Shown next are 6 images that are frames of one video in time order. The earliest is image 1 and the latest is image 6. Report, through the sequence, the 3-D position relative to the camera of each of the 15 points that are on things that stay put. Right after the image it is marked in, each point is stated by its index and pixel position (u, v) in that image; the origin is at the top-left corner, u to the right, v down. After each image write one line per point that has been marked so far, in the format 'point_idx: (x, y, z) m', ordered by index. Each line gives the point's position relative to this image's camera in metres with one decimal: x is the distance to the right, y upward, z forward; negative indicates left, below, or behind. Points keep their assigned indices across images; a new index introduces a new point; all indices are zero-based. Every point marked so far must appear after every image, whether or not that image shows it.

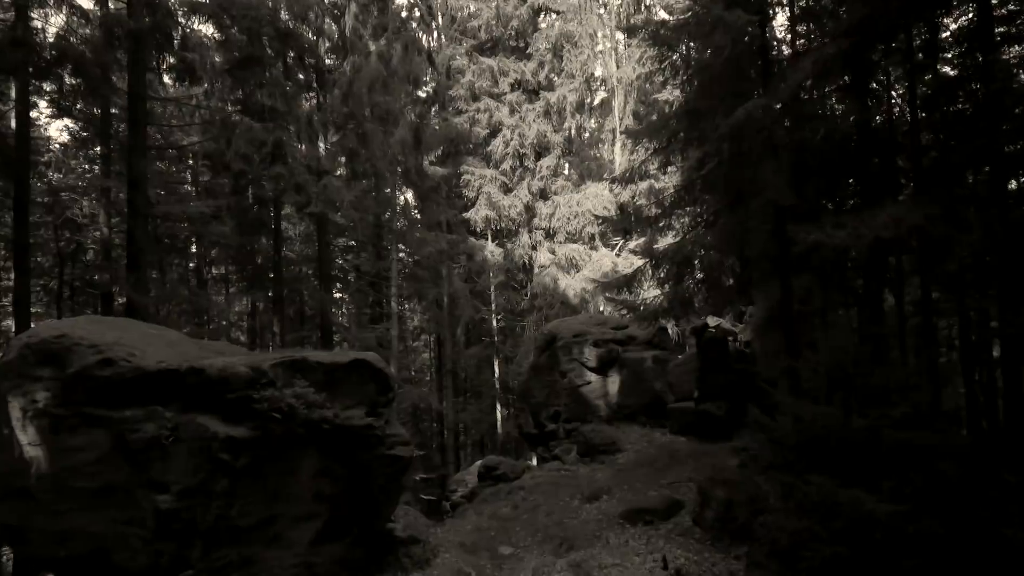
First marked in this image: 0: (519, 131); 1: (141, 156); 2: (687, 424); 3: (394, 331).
0: (+0.2, +5.6, +18.7) m
1: (-7.8, +2.8, +11.3) m
2: (+3.2, -2.5, +9.5) m
3: (-4.0, -1.5, +18.2) m
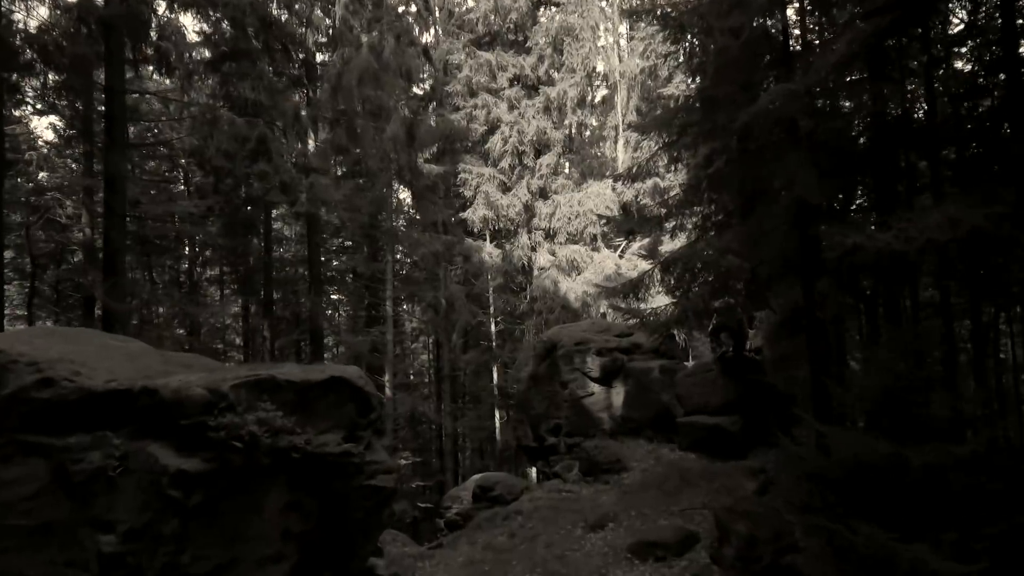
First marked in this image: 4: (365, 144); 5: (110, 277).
0: (+0.2, +5.5, +18.1) m
1: (-7.9, +2.7, +10.6) m
2: (+3.1, -2.6, +8.9) m
3: (-4.1, -1.6, +17.6) m
4: (-3.7, +3.6, +13.0) m
5: (-8.1, +0.2, +10.7) m
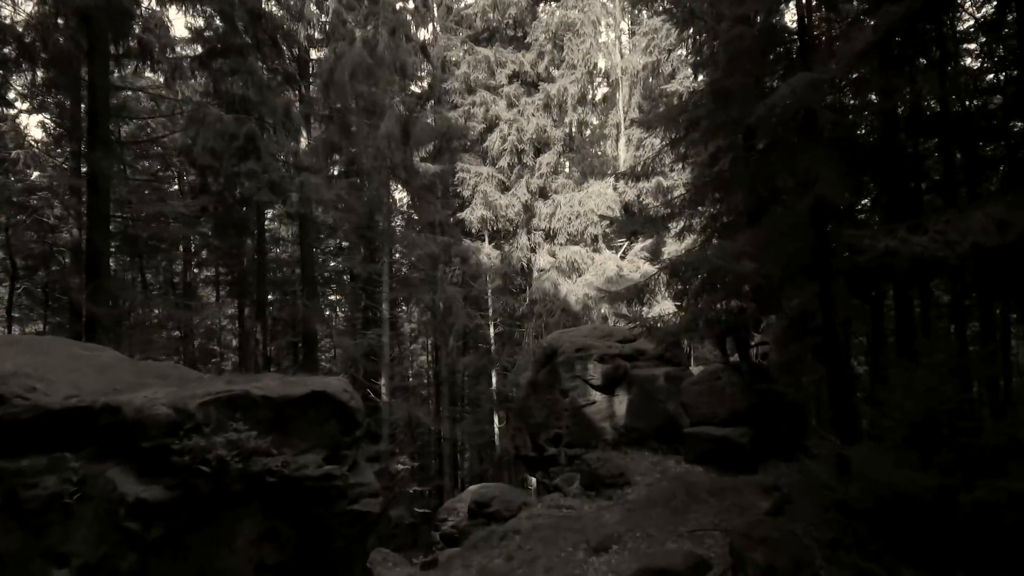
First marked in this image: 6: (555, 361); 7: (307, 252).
0: (+0.1, +5.5, +17.6) m
1: (-7.9, +2.6, +10.2) m
2: (+3.1, -2.7, +8.4) m
3: (-4.1, -1.6, +17.1) m
4: (-3.7, +3.5, +12.6) m
5: (-8.2, +0.2, +10.2) m
6: (+0.9, -1.5, +10.4) m
7: (-5.6, +1.0, +14.4) m
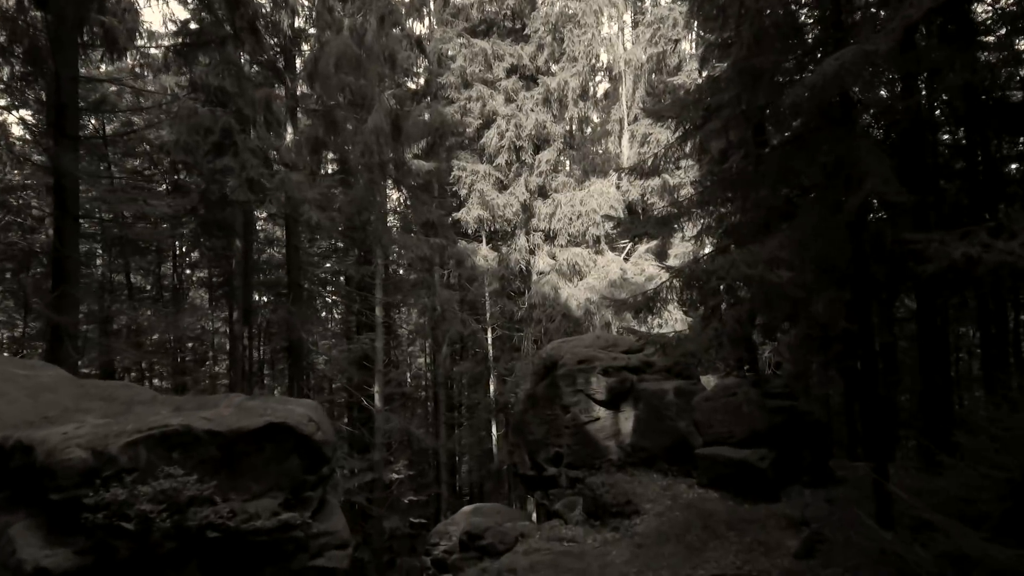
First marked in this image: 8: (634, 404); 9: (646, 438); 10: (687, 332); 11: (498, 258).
0: (+0.1, +5.3, +16.8) m
1: (-8.0, +2.5, +9.4) m
2: (+3.0, -2.8, +7.6) m
3: (-4.2, -1.7, +16.3) m
4: (-3.7, +3.4, +11.8) m
5: (-8.2, 0.0, +9.5) m
6: (+0.8, -1.6, +9.6) m
7: (-5.7, +0.9, +13.6) m
8: (+2.1, -2.0, +9.0) m
9: (+2.2, -2.5, +8.7) m
10: (+2.6, -0.7, +7.8) m
11: (-0.5, +1.0, +17.0) m
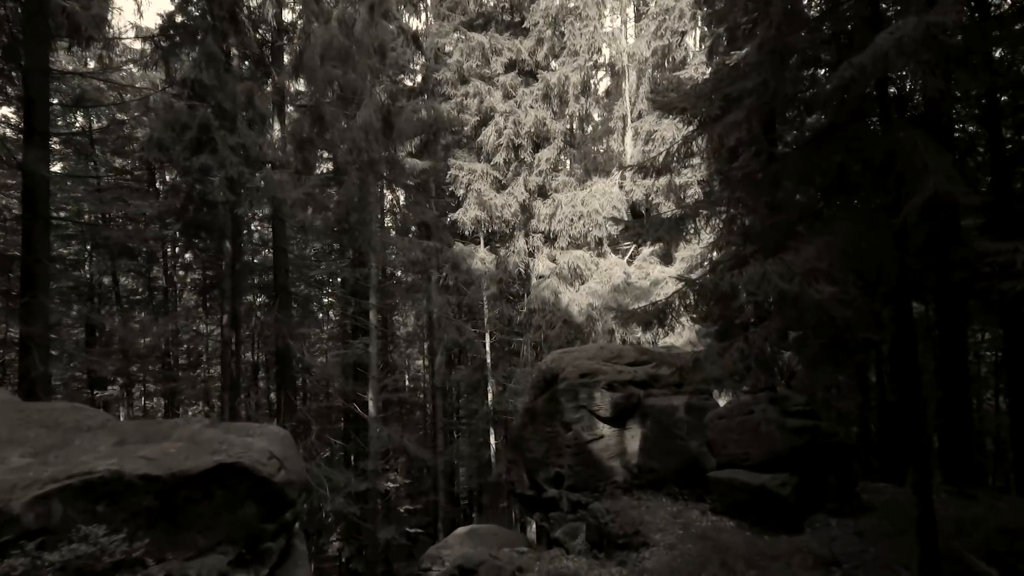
0: (0.0, +5.2, +16.2) m
1: (-8.0, +2.4, +8.7) m
2: (+3.0, -2.9, +7.0) m
3: (-4.2, -1.9, +15.7) m
4: (-3.8, +3.3, +11.2) m
5: (-8.3, -0.1, +8.8) m
6: (+0.7, -1.7, +9.0) m
7: (-5.7, +0.8, +13.0) m
8: (+2.0, -2.1, +8.3) m
9: (+2.2, -2.6, +8.0) m
10: (+2.5, -0.8, +7.1) m
11: (-0.5, +0.9, +16.3) m
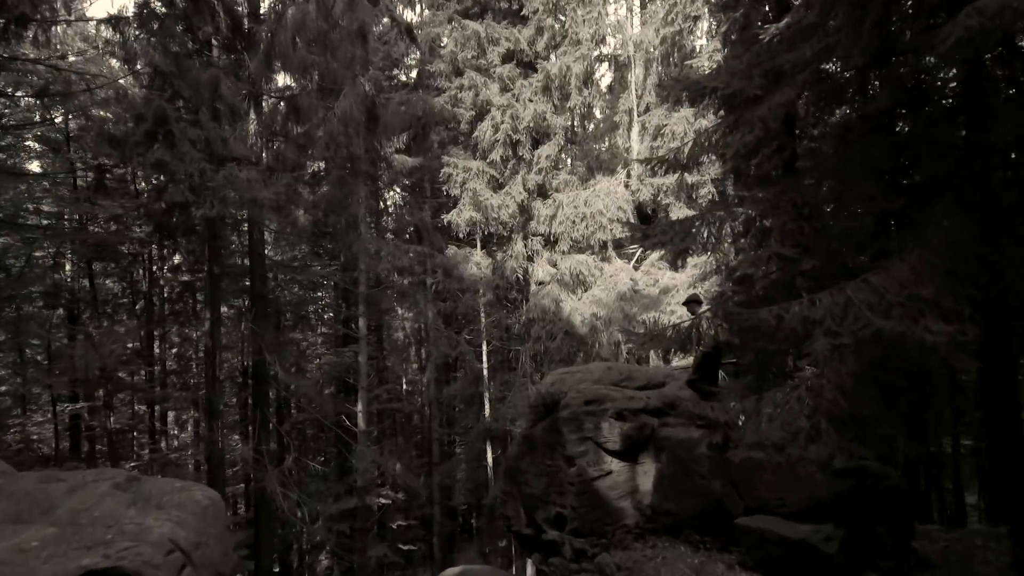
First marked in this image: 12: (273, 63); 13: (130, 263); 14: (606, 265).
0: (0.0, +5.0, +15.1) m
1: (-8.1, +2.2, +7.7) m
2: (+2.9, -3.1, +5.9) m
3: (-4.3, -2.0, +14.6) m
4: (-3.9, +3.1, +10.1) m
5: (-8.4, -0.3, +7.8) m
6: (+0.7, -1.9, +7.9) m
7: (-5.8, +0.6, +11.9) m
8: (+2.0, -2.3, +7.2) m
9: (+2.1, -2.8, +6.9) m
10: (+2.5, -1.0, +6.0) m
11: (-0.6, +0.7, +15.2) m
12: (-4.4, +4.2, +9.7) m
13: (-14.1, +0.9, +19.2) m
14: (+2.4, +0.6, +13.7) m
